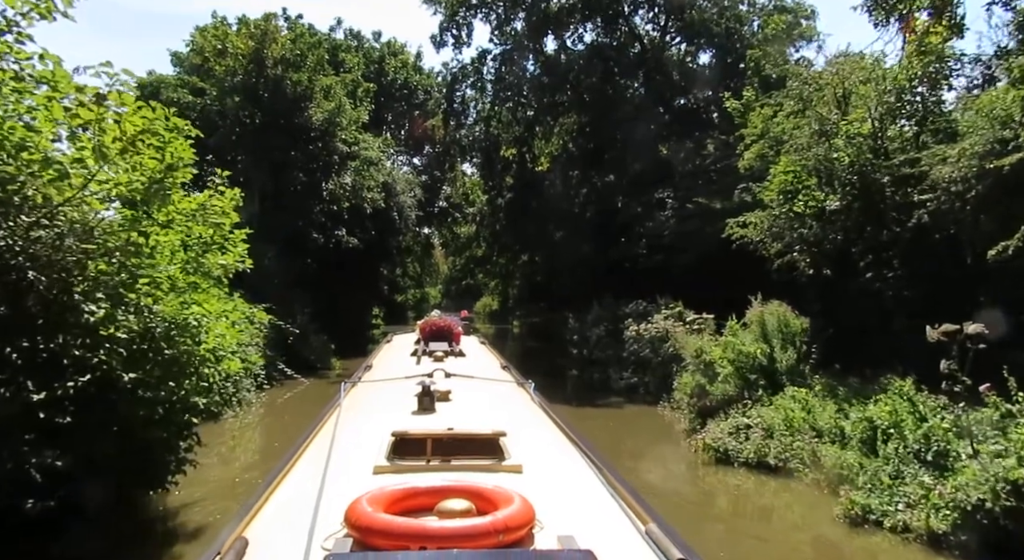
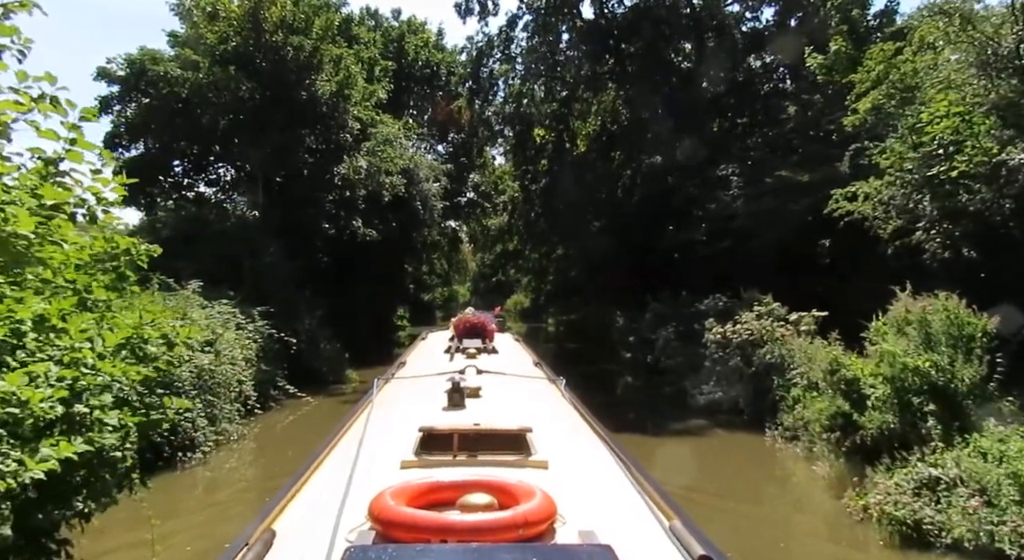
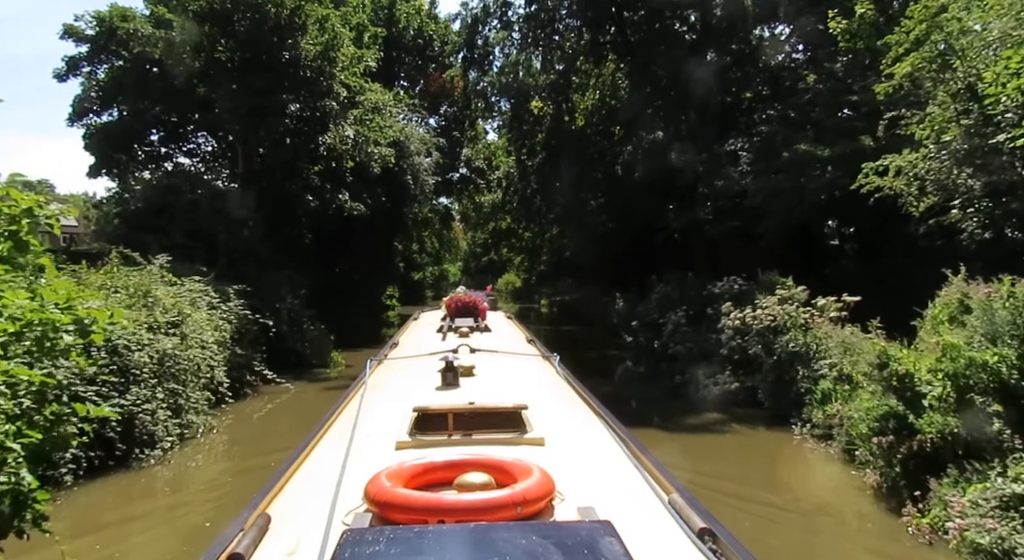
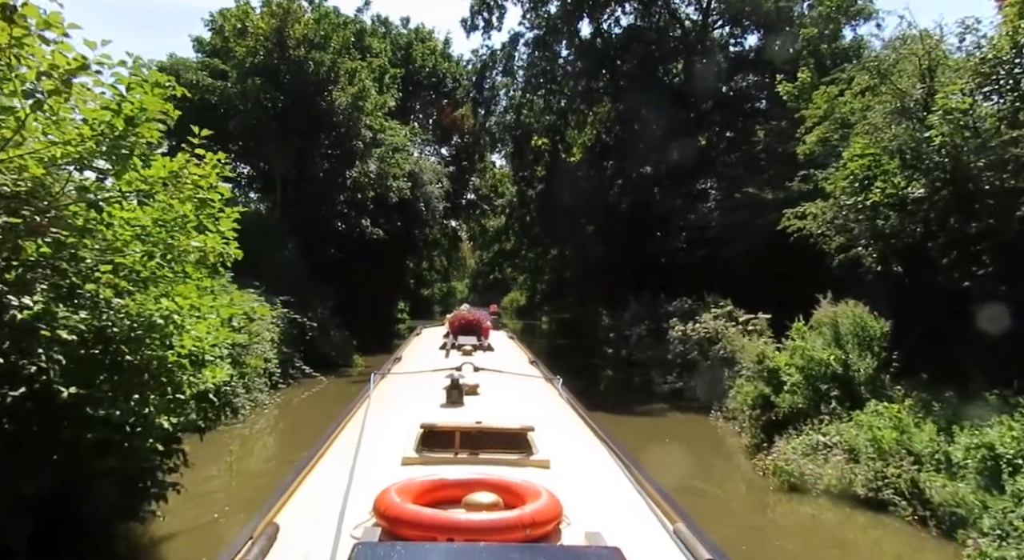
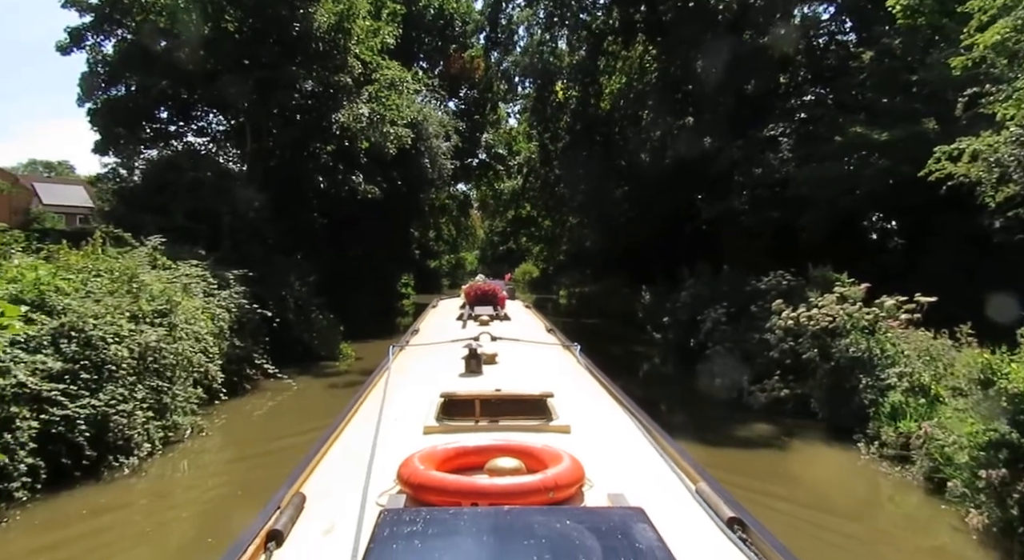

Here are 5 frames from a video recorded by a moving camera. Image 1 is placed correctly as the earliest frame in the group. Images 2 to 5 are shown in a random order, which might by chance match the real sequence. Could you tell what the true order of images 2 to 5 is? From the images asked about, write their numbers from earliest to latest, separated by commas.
4, 2, 3, 5
